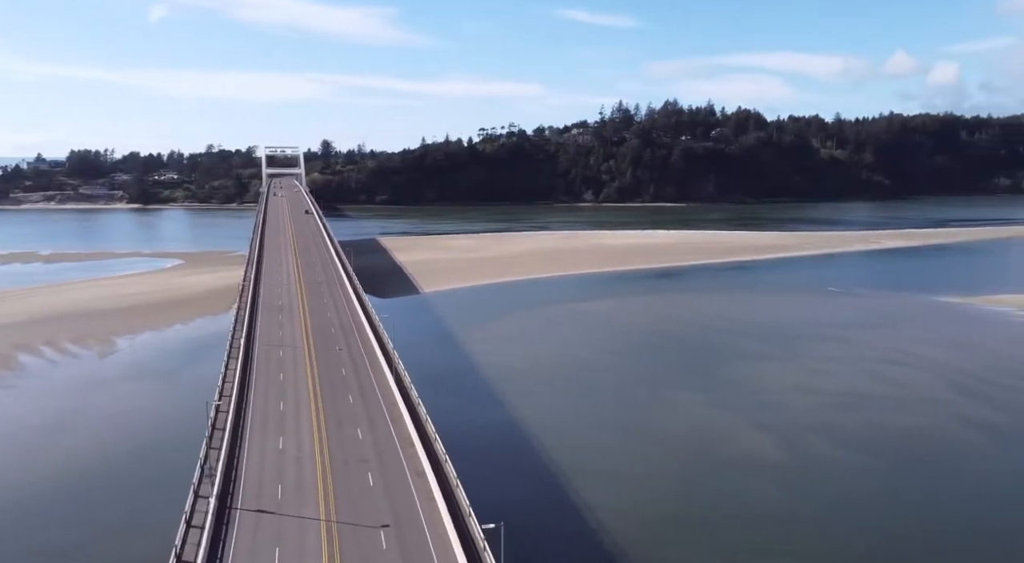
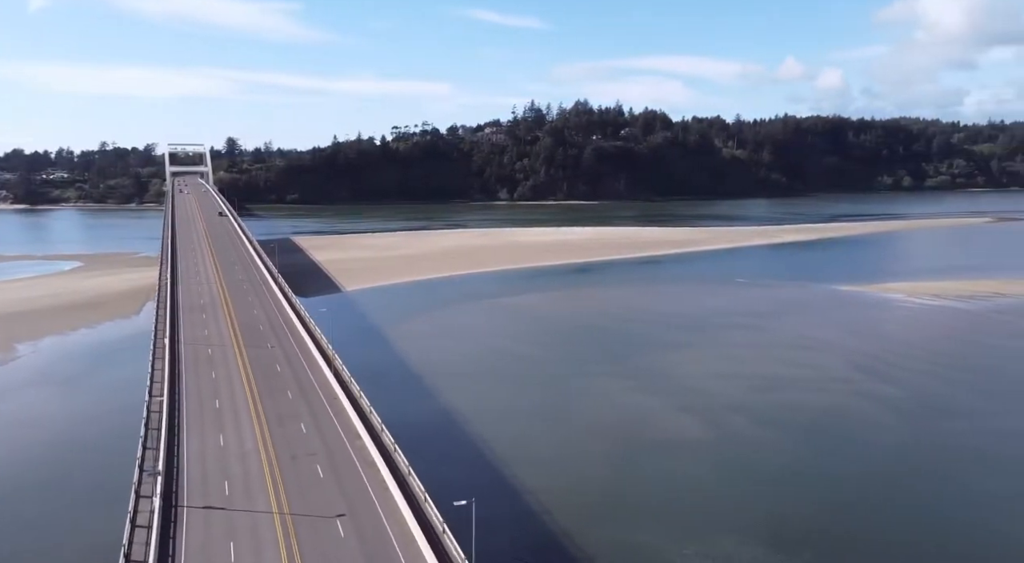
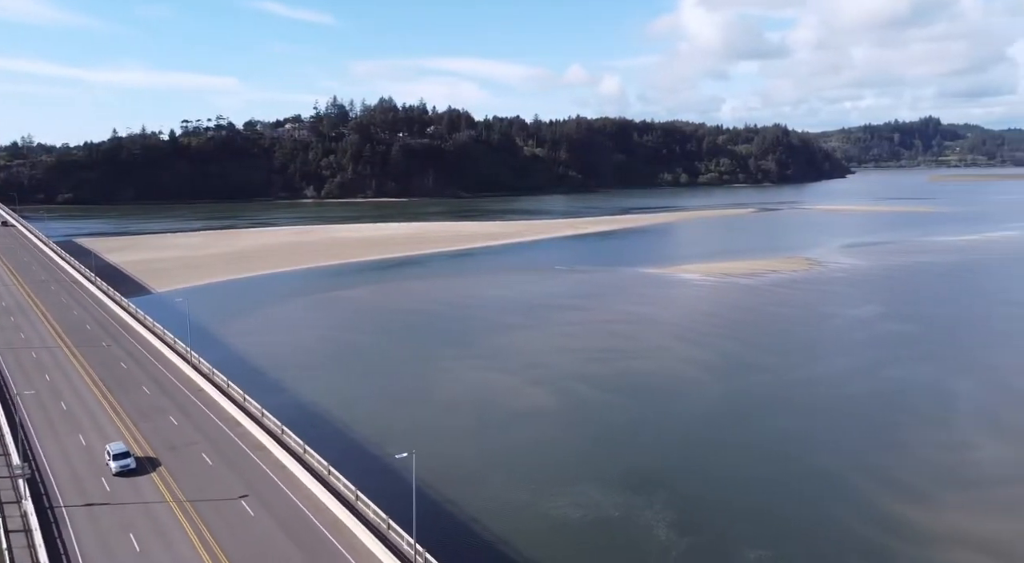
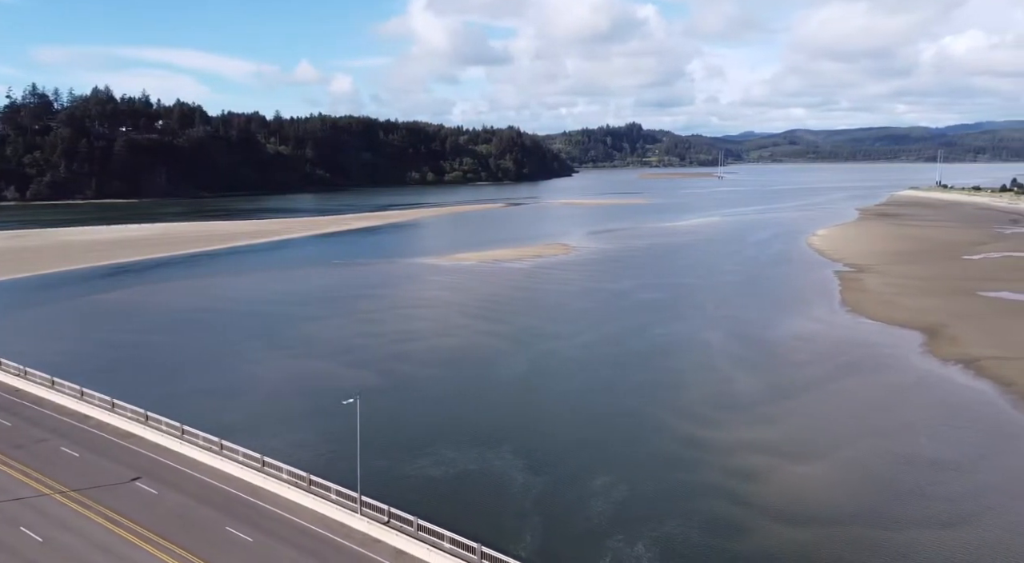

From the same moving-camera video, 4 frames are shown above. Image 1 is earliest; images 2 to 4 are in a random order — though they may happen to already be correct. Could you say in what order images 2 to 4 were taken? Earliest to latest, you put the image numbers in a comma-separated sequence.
2, 3, 4
